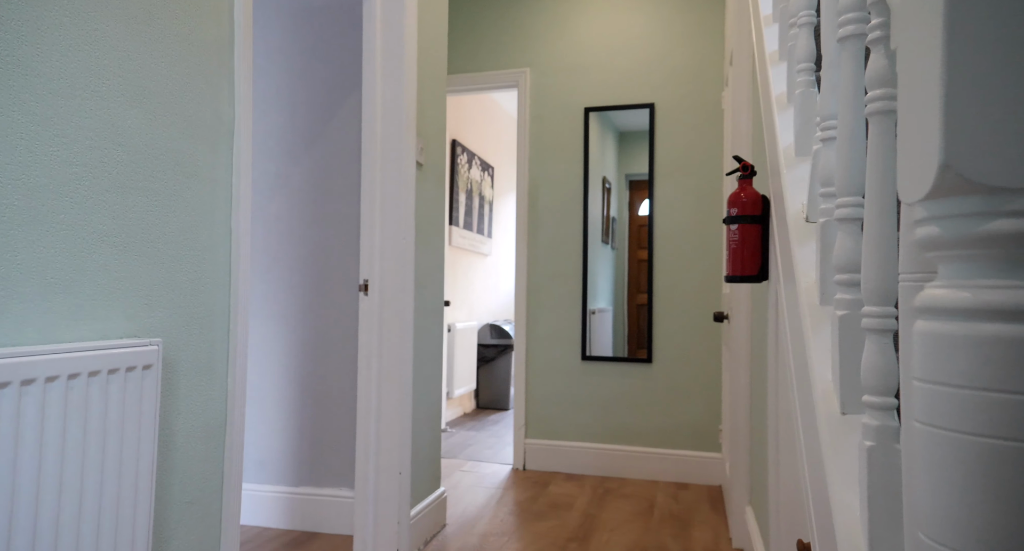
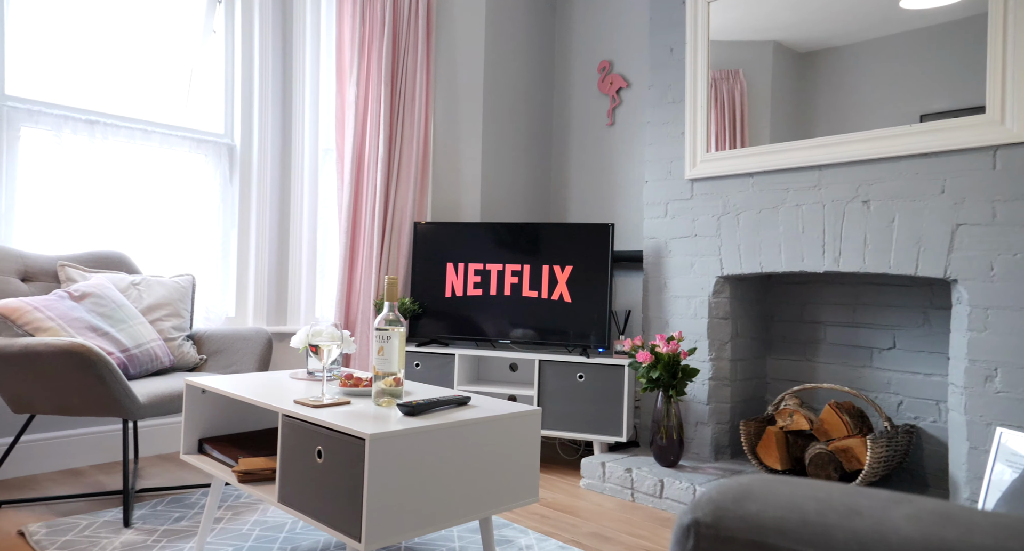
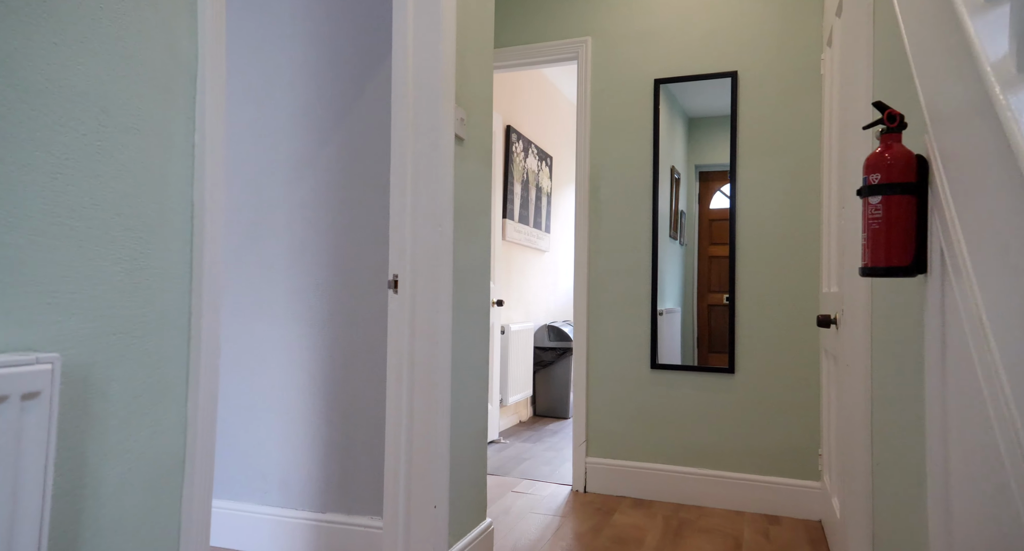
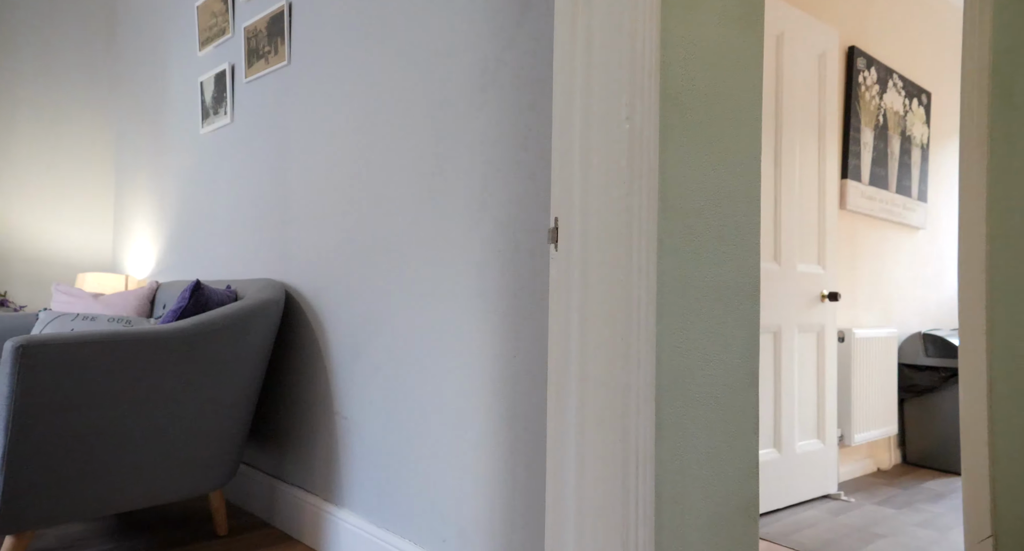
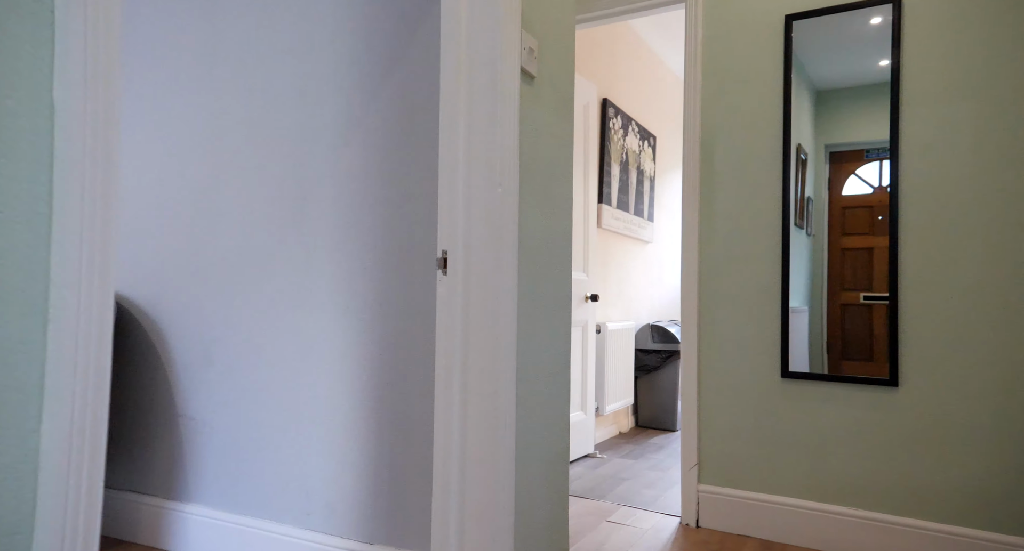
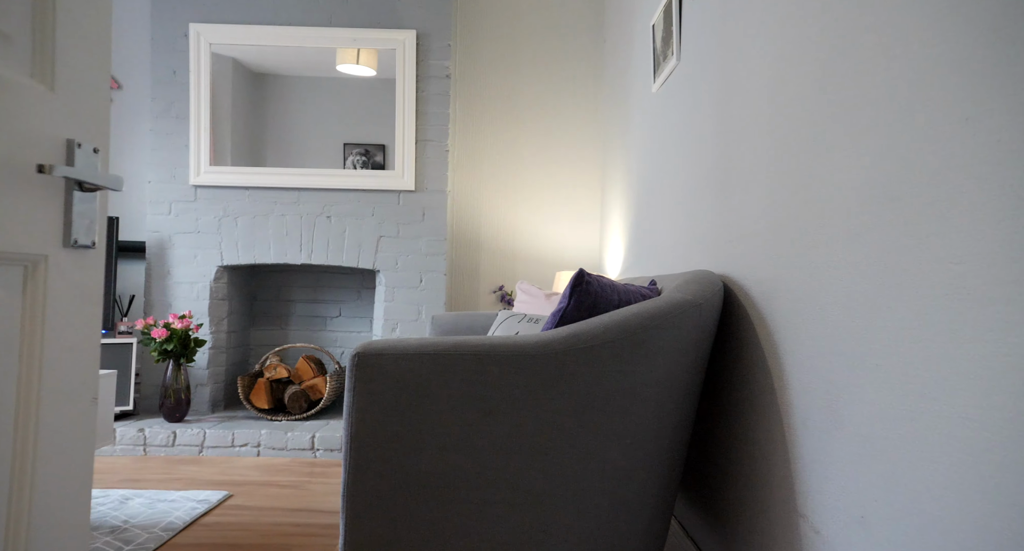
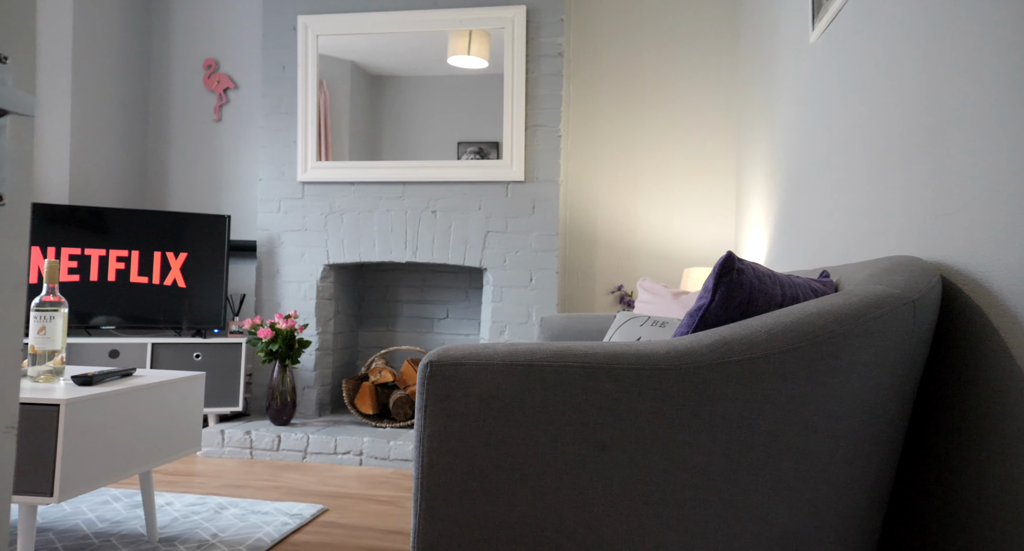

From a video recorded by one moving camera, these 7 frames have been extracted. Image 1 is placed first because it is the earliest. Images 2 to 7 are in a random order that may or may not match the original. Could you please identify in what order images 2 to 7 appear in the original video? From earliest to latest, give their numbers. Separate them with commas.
3, 5, 4, 6, 7, 2
